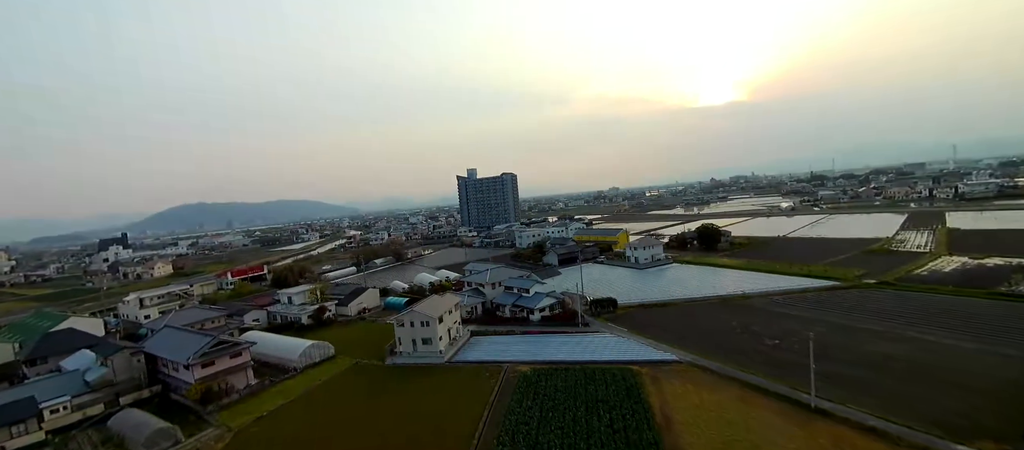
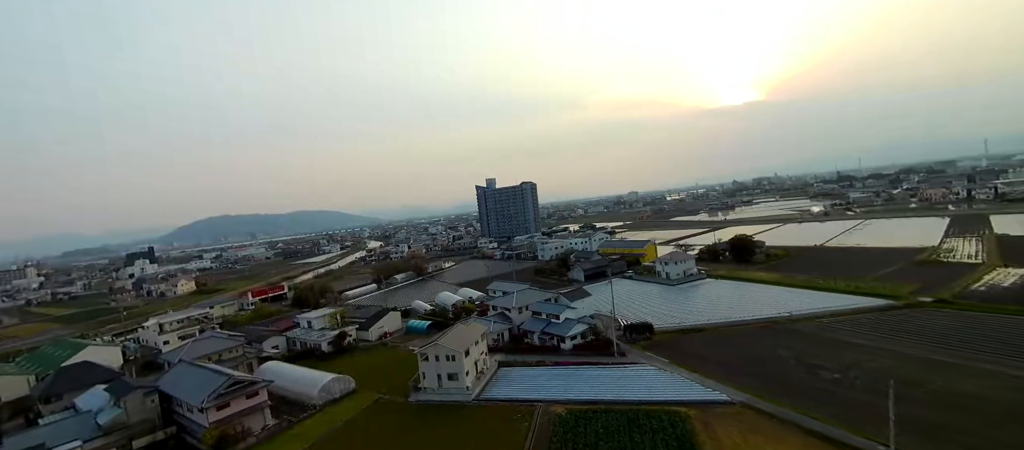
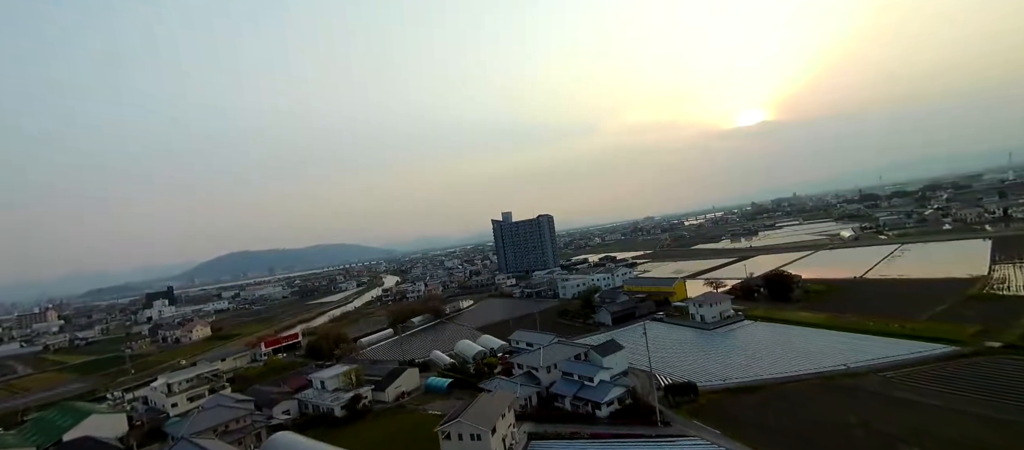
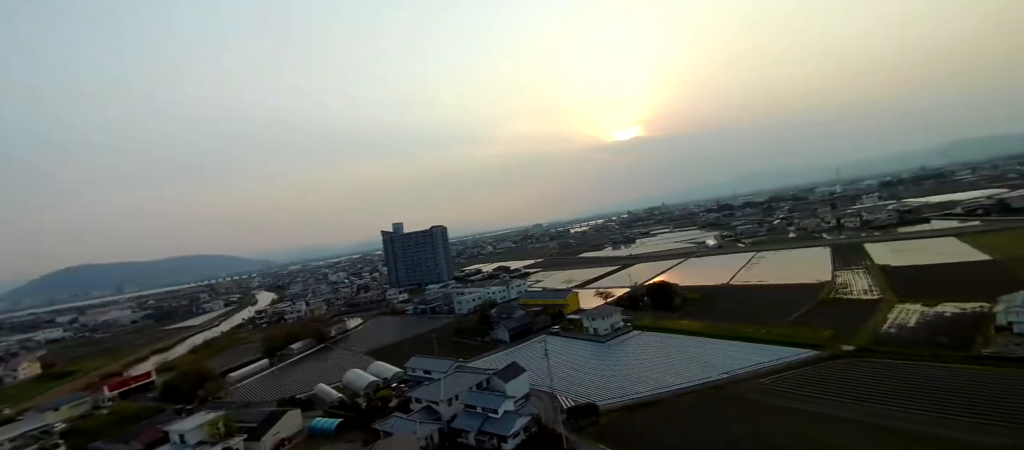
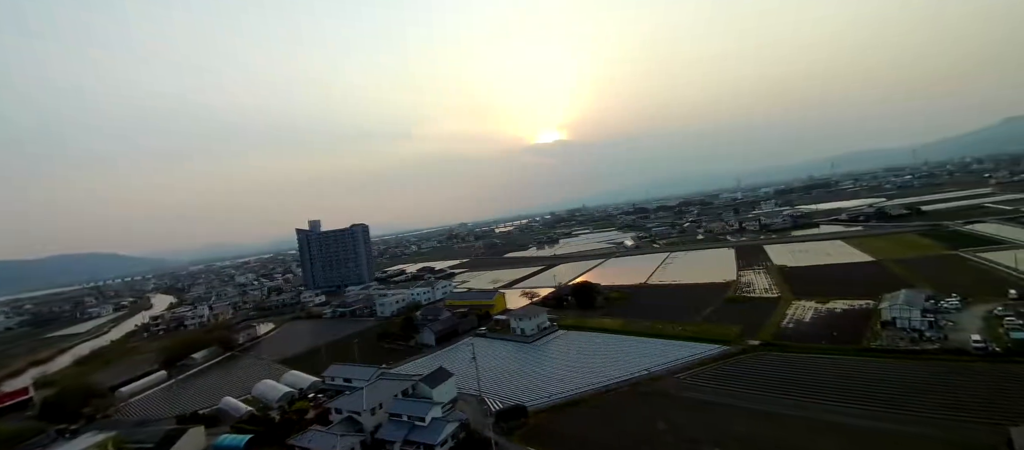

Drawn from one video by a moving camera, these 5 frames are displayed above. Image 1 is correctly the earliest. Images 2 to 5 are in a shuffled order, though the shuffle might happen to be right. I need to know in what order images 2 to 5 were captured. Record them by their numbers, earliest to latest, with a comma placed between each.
2, 3, 4, 5
